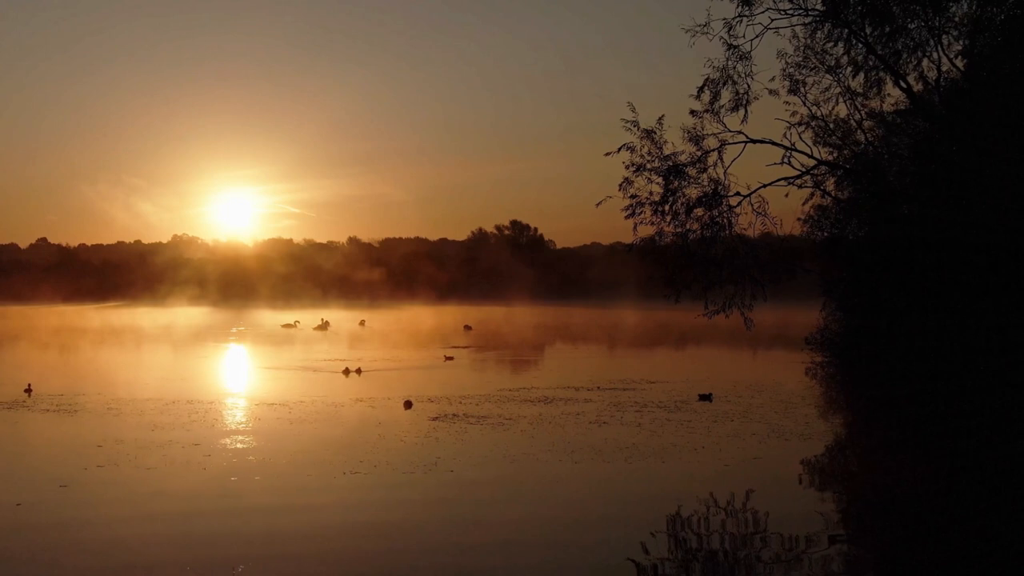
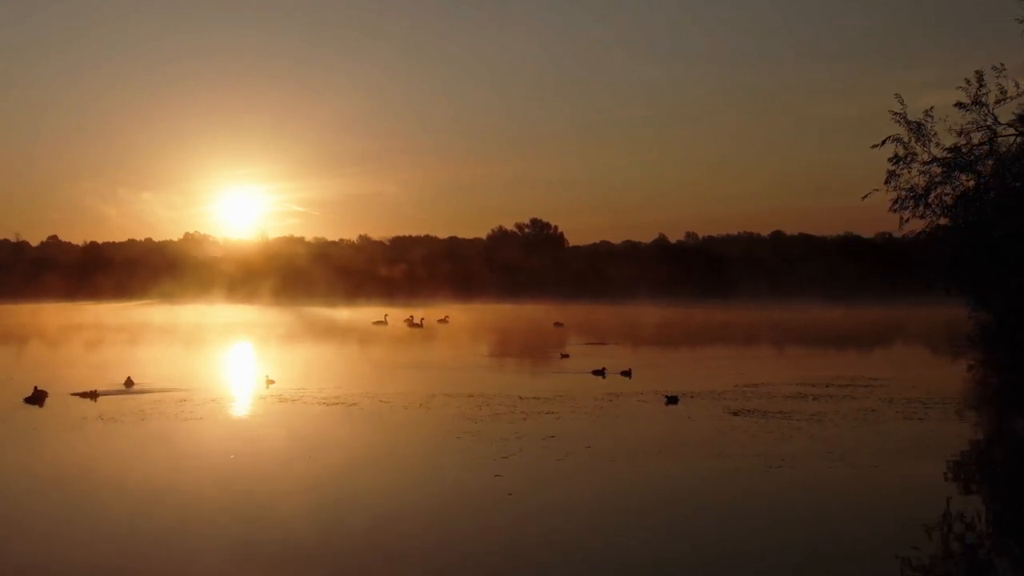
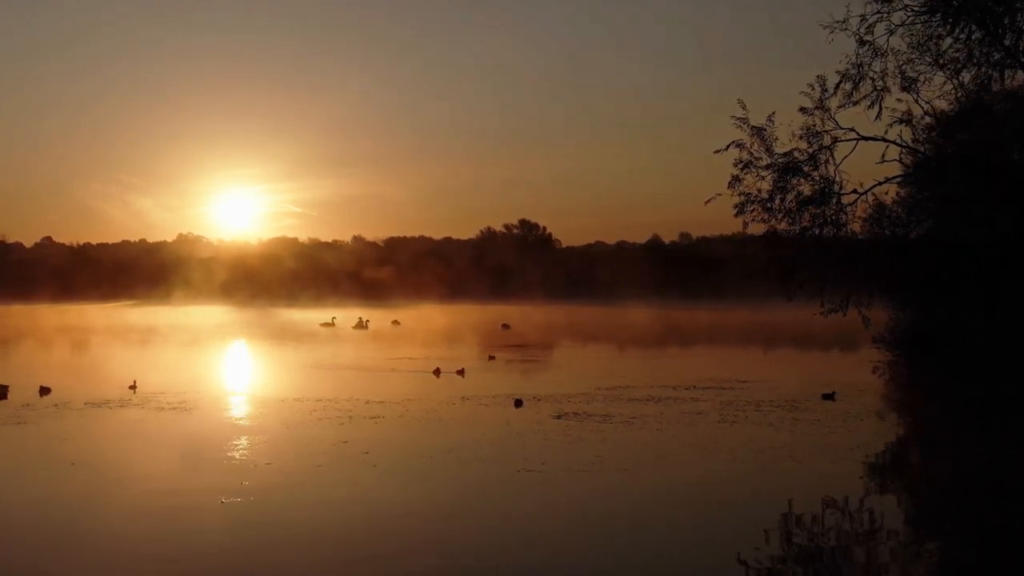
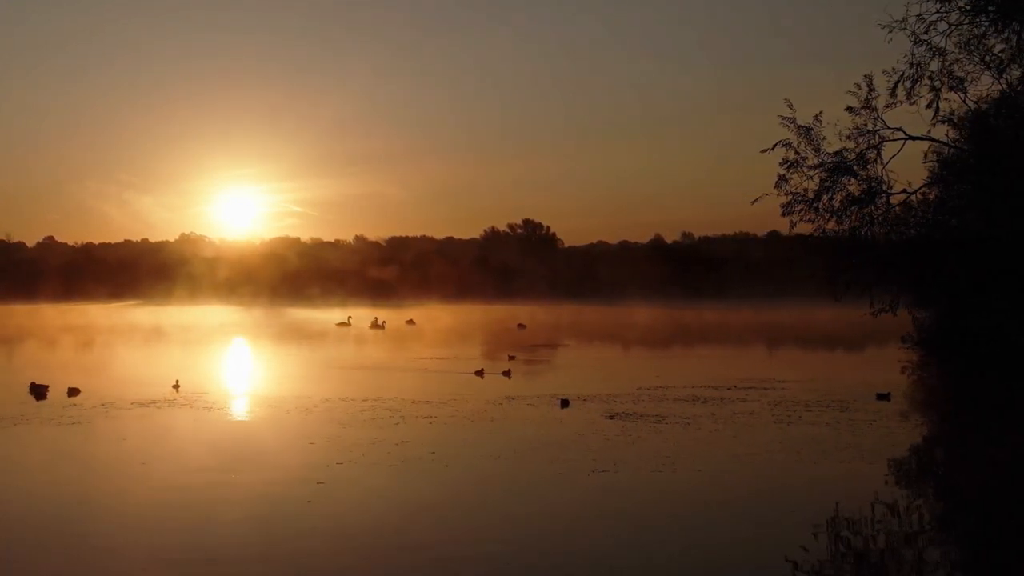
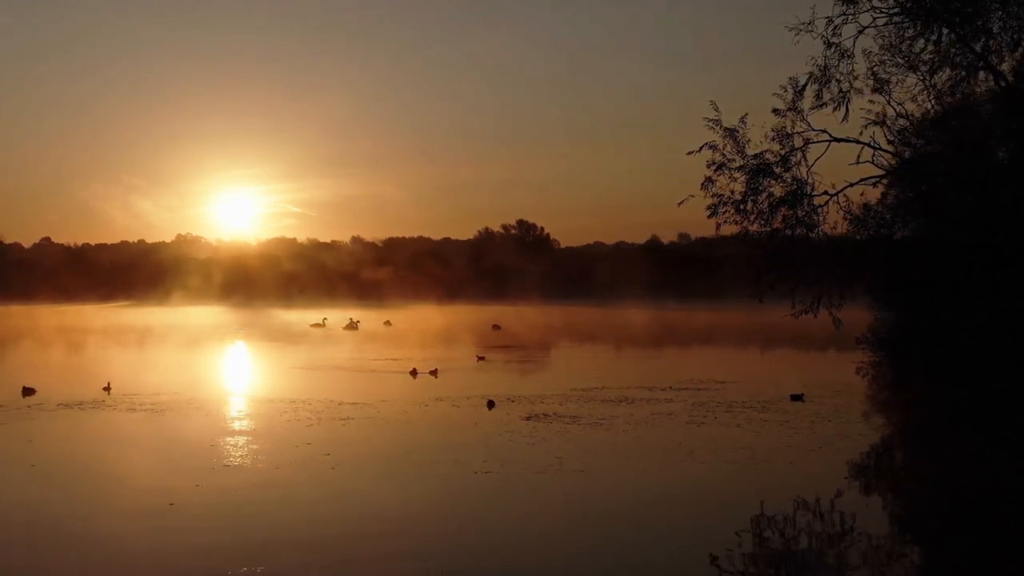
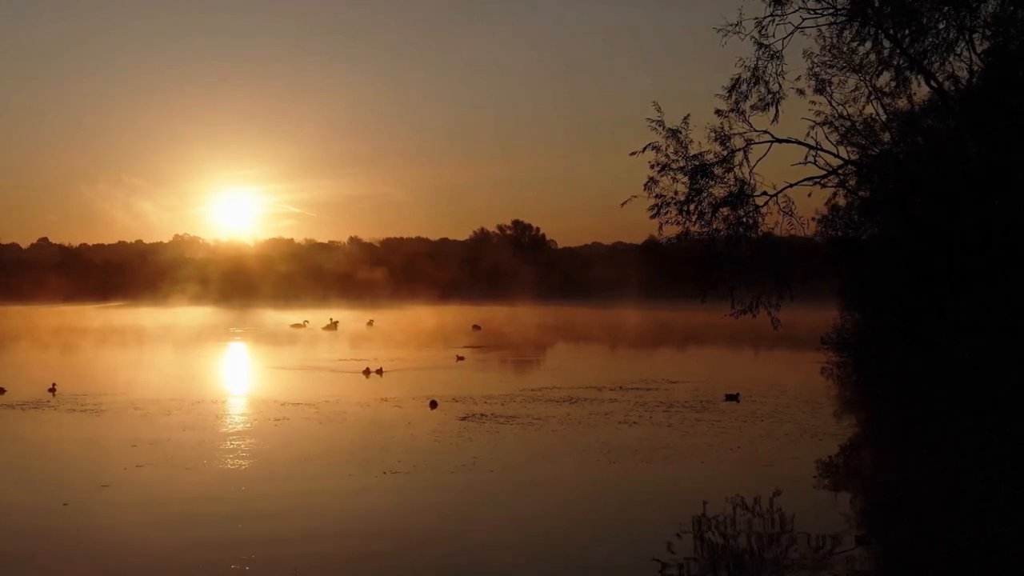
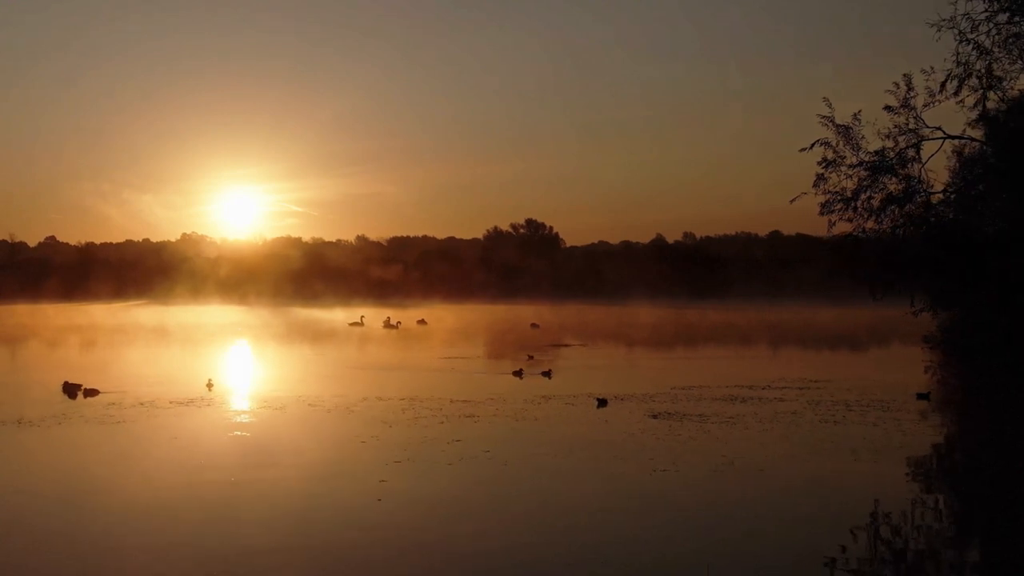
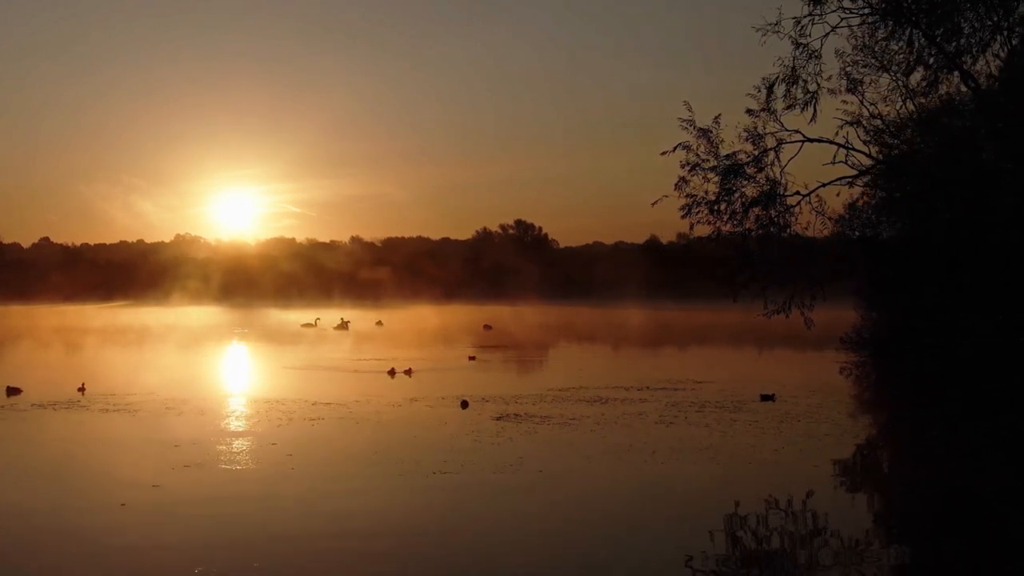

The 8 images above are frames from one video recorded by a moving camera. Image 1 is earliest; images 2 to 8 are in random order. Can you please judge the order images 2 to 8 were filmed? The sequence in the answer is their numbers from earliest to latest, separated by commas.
6, 8, 5, 3, 4, 7, 2
